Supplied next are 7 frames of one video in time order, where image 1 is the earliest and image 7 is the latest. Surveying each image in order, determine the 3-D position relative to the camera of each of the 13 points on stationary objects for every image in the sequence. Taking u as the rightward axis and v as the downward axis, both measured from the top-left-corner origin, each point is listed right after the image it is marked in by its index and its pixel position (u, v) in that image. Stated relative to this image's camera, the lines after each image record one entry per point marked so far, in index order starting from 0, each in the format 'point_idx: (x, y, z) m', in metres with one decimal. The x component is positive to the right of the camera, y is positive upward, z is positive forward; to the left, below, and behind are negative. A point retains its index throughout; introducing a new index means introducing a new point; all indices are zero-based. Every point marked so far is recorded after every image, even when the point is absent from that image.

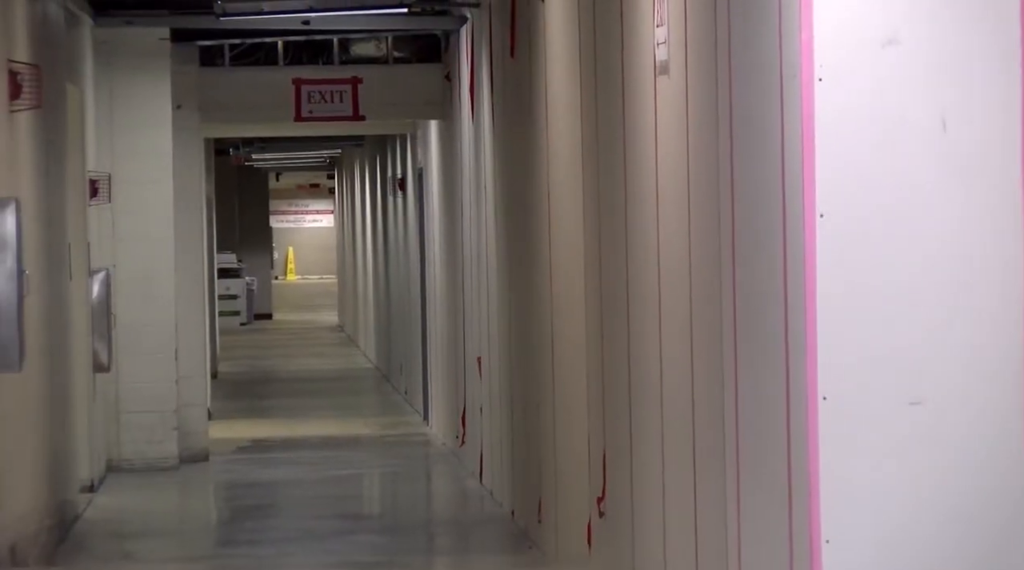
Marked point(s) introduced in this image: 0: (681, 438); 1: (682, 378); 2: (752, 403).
0: (+0.5, -0.4, +4.6) m
1: (+0.5, -0.2, +4.6) m
2: (+0.6, -0.3, +4.0) m
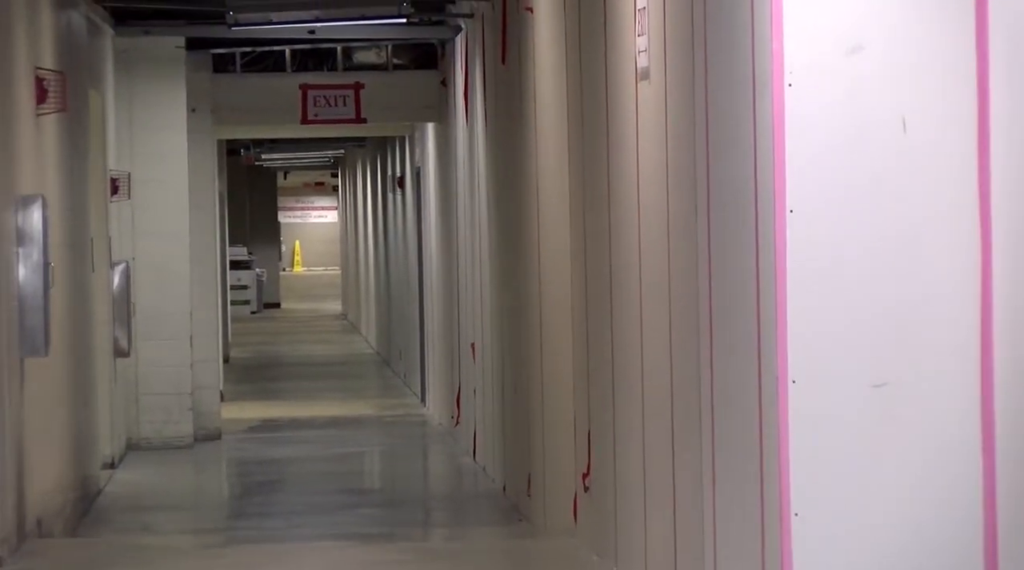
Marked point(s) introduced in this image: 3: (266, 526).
0: (+0.4, -0.4, +5.0) m
1: (+0.4, -0.2, +5.0) m
2: (+0.6, -0.2, +4.4) m
3: (-1.0, -0.9, +6.7) m
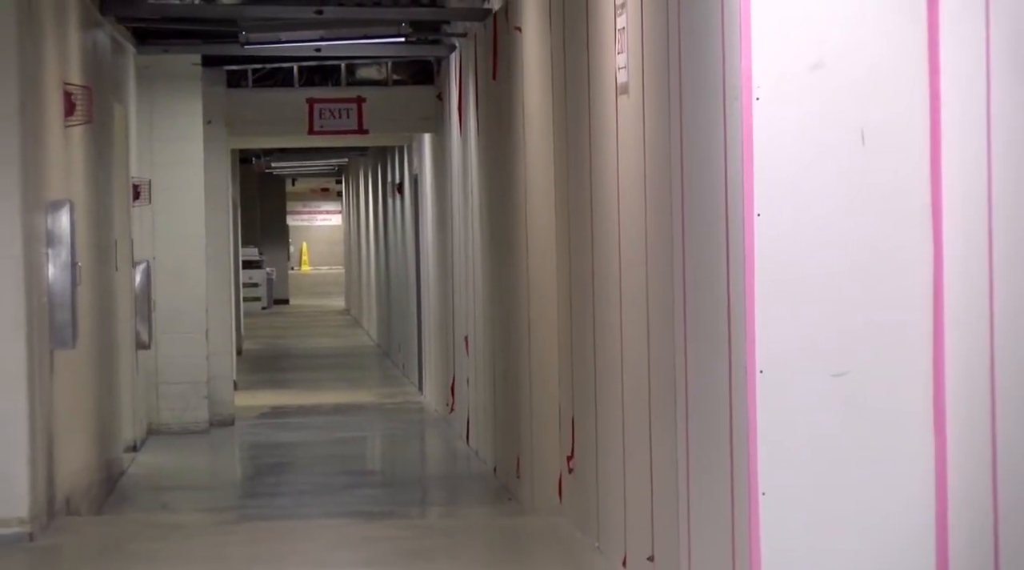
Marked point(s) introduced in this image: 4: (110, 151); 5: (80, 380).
0: (+0.4, -0.4, +5.4) m
1: (+0.4, -0.2, +5.4) m
2: (+0.5, -0.2, +4.8) m
3: (-1.0, -0.9, +7.1) m
4: (-1.8, +0.6, +7.8) m
5: (-1.8, -0.4, +7.0) m
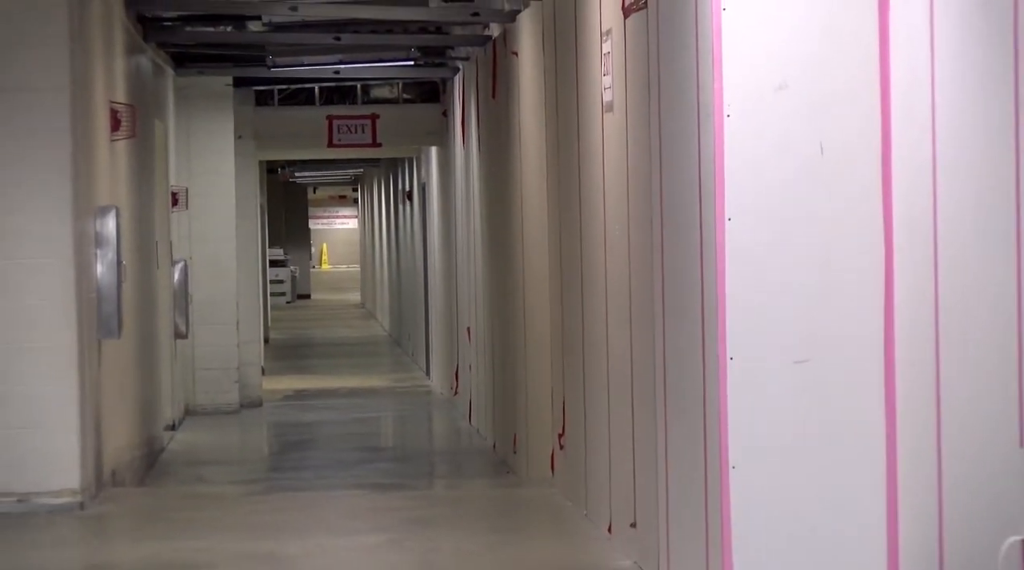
0: (+0.4, -0.3, +6.1) m
1: (+0.4, -0.2, +6.1) m
2: (+0.5, -0.2, +5.5) m
3: (-1.0, -0.9, +7.8) m
4: (-1.8, +0.6, +8.5) m
5: (-1.8, -0.4, +7.7) m
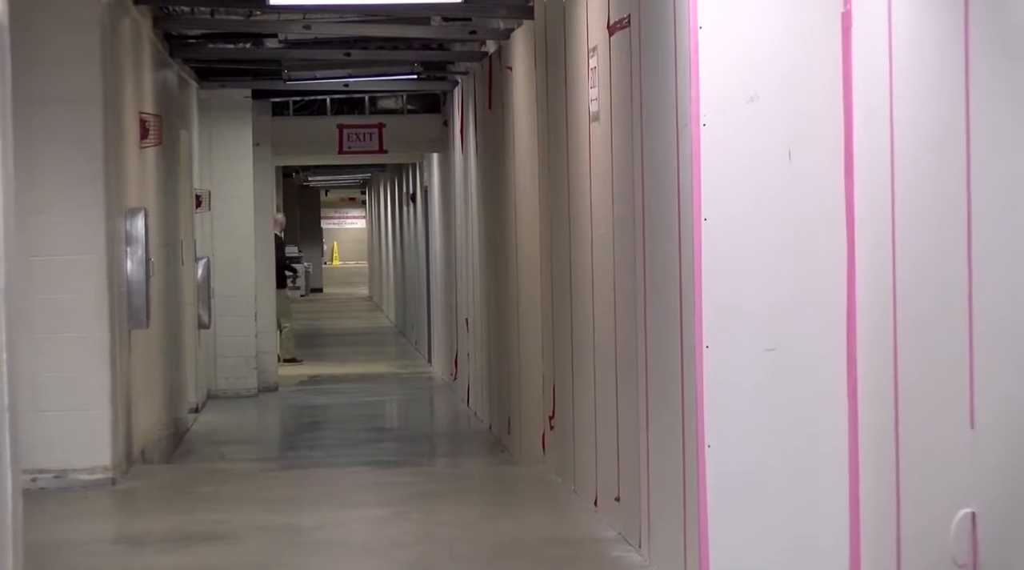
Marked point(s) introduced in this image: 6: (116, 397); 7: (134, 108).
0: (+0.4, -0.3, +6.7) m
1: (+0.4, -0.2, +6.7) m
2: (+0.5, -0.2, +6.1) m
3: (-1.0, -0.8, +8.4) m
4: (-1.8, +0.7, +9.1) m
5: (-1.8, -0.3, +8.3) m
6: (-1.8, -0.5, +7.7) m
7: (-1.8, +0.8, +8.0) m
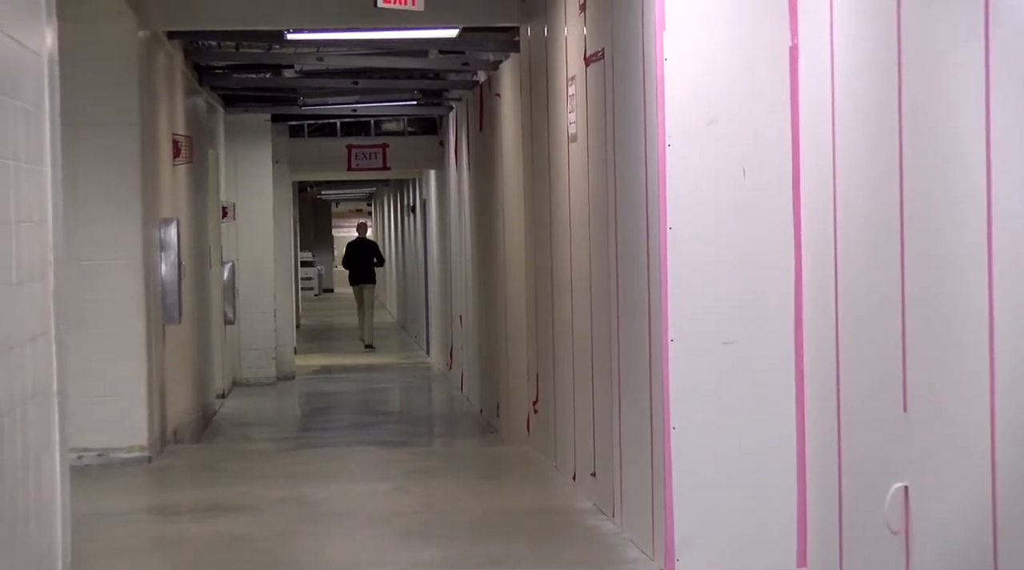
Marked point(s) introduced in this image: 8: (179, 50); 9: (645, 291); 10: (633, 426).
0: (+0.3, -0.3, +7.6) m
1: (+0.3, -0.2, +7.6) m
2: (+0.4, -0.2, +7.0) m
3: (-1.0, -0.8, +9.3) m
4: (-1.8, +0.7, +10.0) m
5: (-1.8, -0.3, +9.2) m
6: (-1.8, -0.5, +8.6) m
7: (-1.8, +0.8, +8.9) m
8: (-1.8, +1.3, +9.3) m
9: (+0.5, 0.0, +6.7) m
10: (+0.5, -0.6, +6.9) m
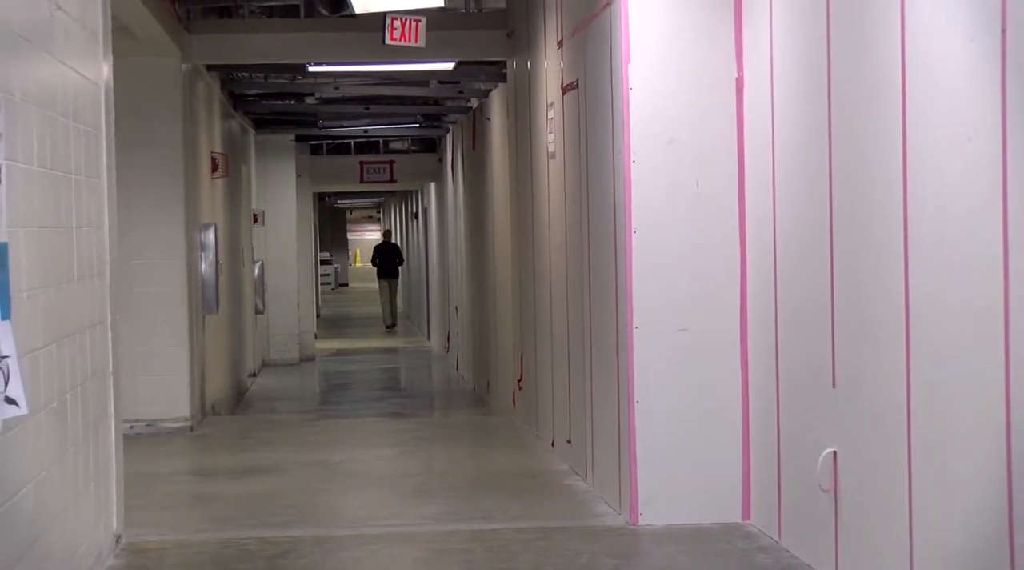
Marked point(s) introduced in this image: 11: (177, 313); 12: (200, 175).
0: (+0.3, -0.3, +8.9) m
1: (+0.3, -0.1, +8.9) m
2: (+0.4, -0.2, +8.3) m
3: (-1.1, -0.8, +10.7) m
4: (-1.9, +0.7, +11.3) m
5: (-1.9, -0.3, +10.6) m
6: (-1.9, -0.5, +10.0) m
7: (-1.9, +0.9, +10.3) m
8: (-1.9, +1.3, +10.6) m
9: (+0.4, 0.0, +8.0) m
10: (+0.4, -0.6, +8.3) m
11: (-2.0, -0.2, +9.8) m
12: (-1.9, +0.7, +10.1) m
